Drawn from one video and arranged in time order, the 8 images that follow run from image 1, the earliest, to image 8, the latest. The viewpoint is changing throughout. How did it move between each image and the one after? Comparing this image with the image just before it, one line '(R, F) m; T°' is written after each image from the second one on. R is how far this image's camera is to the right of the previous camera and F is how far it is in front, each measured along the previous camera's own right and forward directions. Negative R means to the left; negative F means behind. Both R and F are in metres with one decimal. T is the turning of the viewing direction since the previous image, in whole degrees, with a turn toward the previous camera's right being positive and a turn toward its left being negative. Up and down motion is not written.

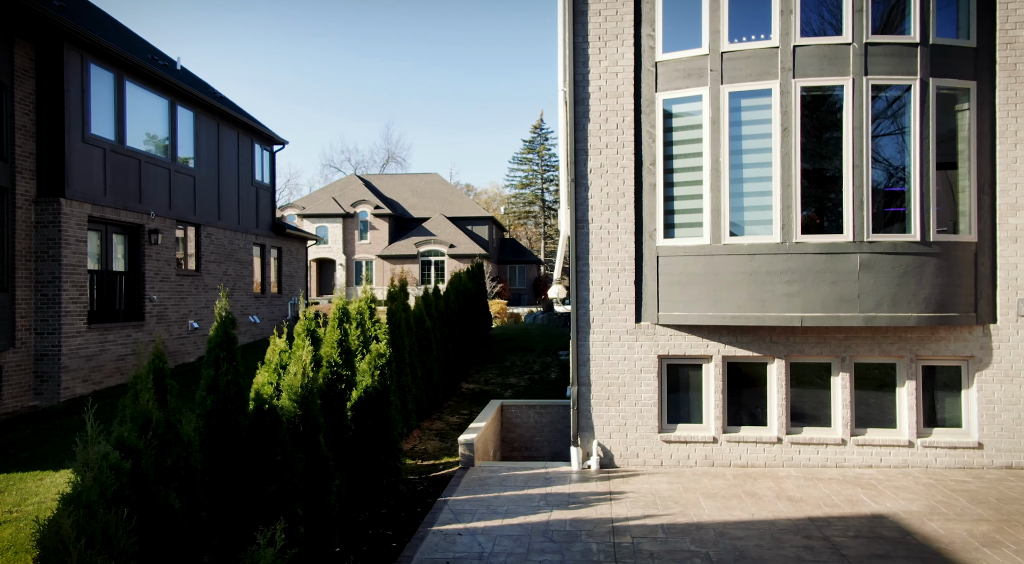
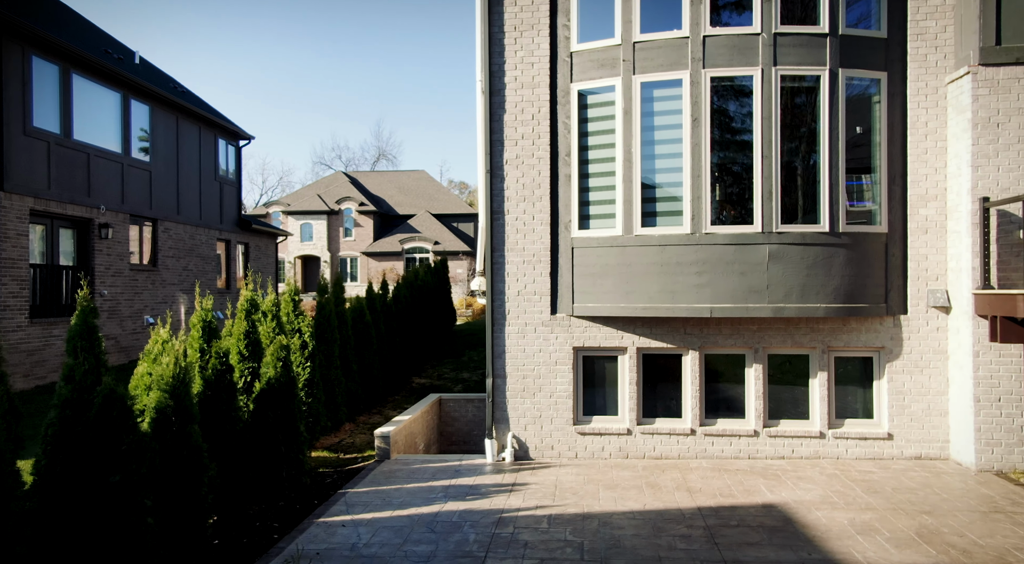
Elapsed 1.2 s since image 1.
(+1.0, +0.1) m; +1°
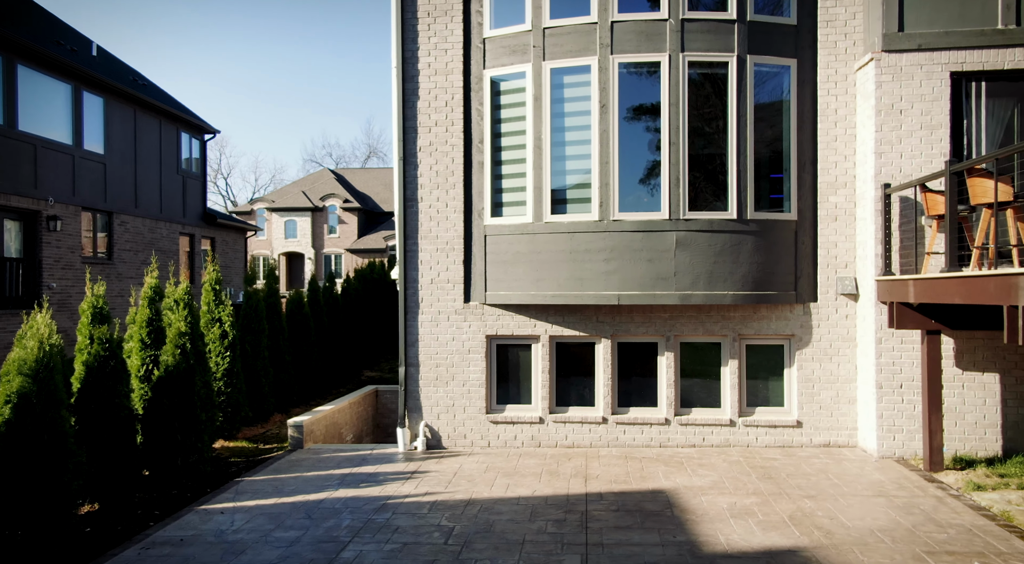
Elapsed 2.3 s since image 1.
(+1.0, +0.1) m; +1°
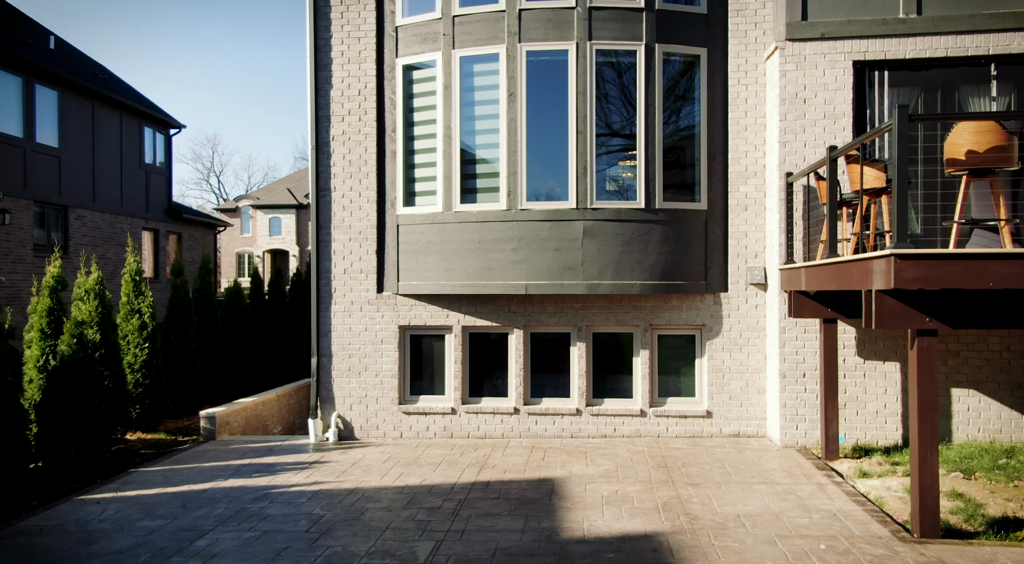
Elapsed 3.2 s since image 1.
(+1.0, +0.1) m; +1°
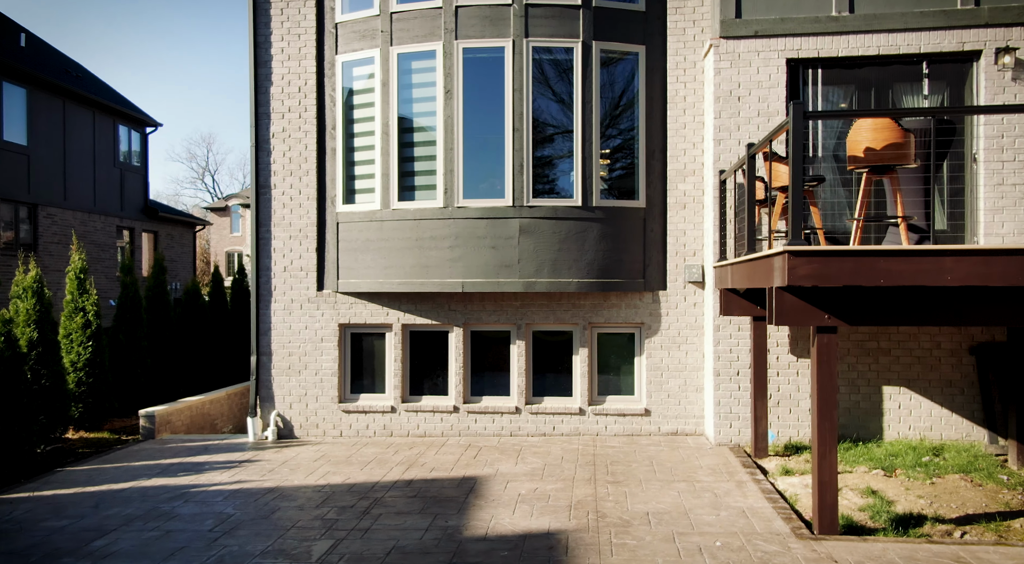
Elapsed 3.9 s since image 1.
(+0.7, 0.0) m; +1°
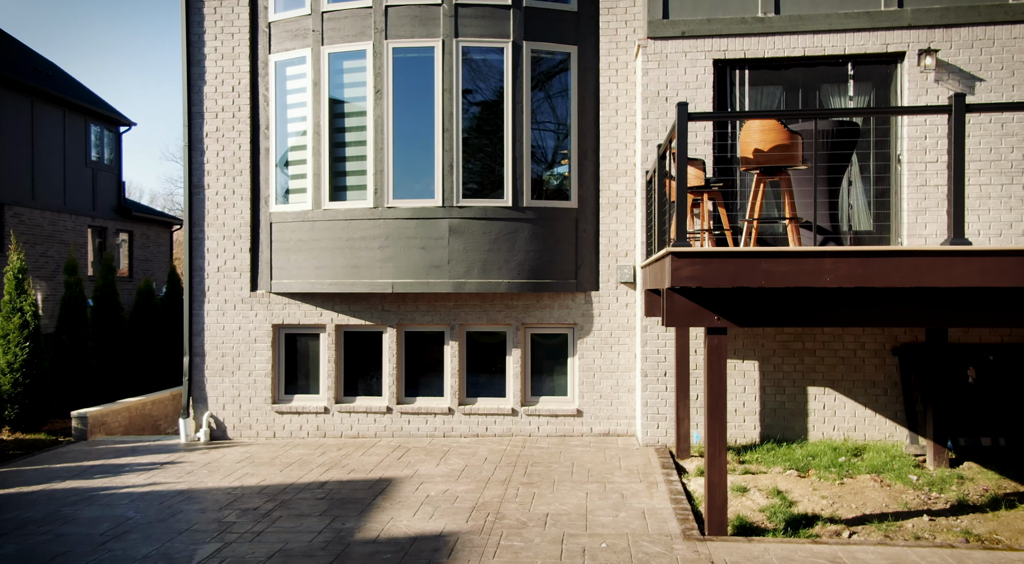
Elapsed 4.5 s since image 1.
(+0.8, 0.0) m; +1°
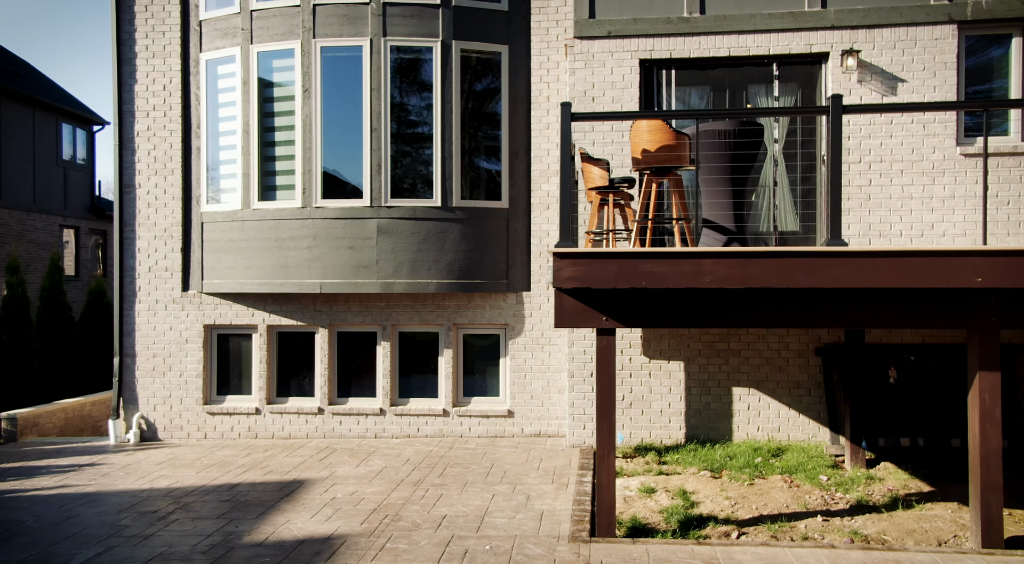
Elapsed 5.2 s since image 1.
(+0.8, 0.0) m; +1°
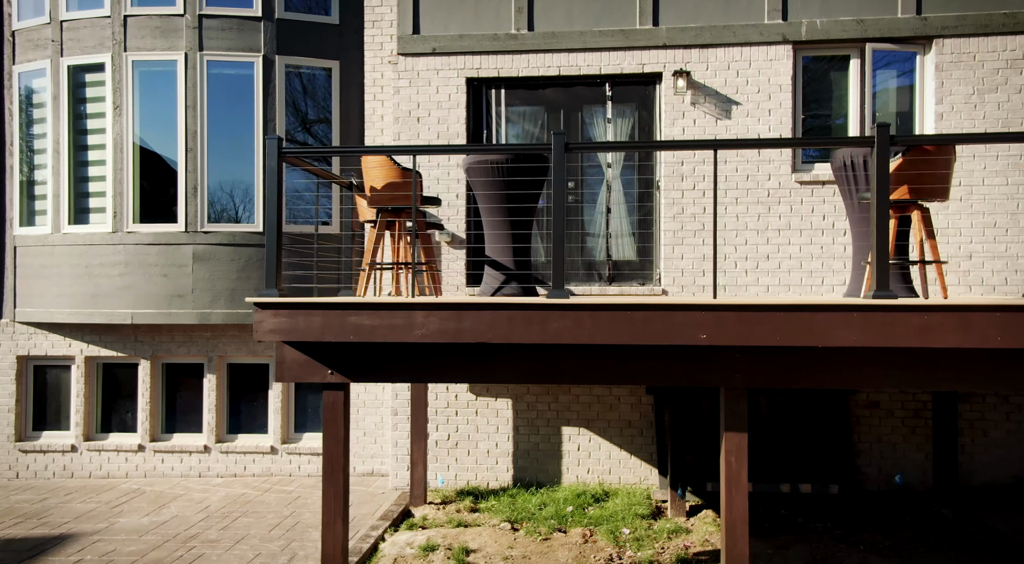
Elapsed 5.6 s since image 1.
(+1.8, +0.5) m; +1°
